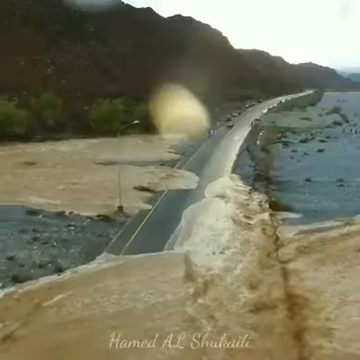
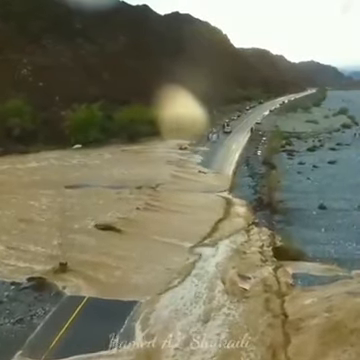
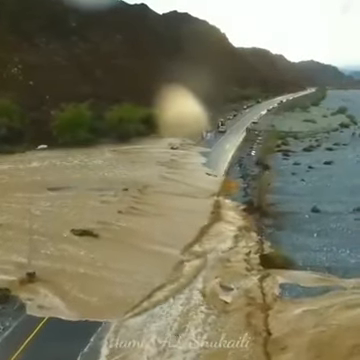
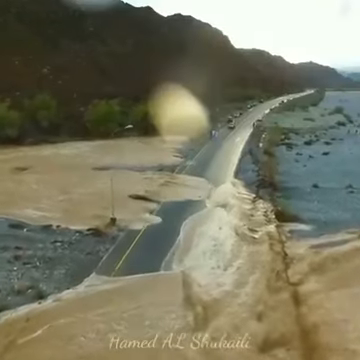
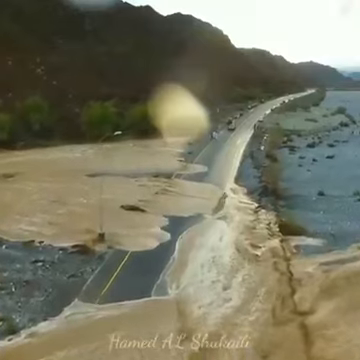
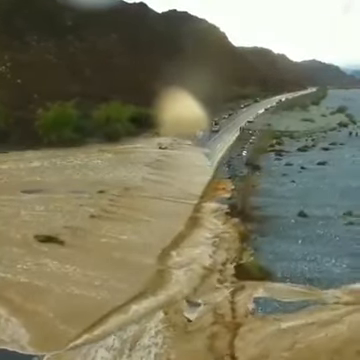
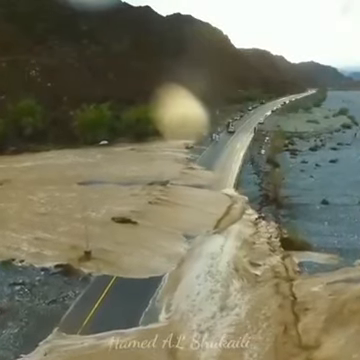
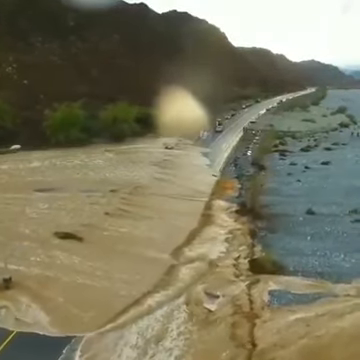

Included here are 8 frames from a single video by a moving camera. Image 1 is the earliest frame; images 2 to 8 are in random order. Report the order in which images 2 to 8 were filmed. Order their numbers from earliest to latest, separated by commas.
4, 5, 7, 2, 3, 8, 6
